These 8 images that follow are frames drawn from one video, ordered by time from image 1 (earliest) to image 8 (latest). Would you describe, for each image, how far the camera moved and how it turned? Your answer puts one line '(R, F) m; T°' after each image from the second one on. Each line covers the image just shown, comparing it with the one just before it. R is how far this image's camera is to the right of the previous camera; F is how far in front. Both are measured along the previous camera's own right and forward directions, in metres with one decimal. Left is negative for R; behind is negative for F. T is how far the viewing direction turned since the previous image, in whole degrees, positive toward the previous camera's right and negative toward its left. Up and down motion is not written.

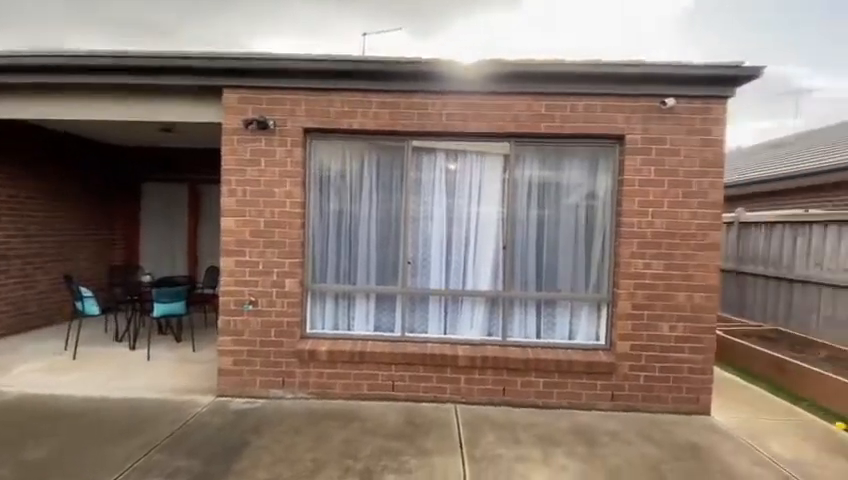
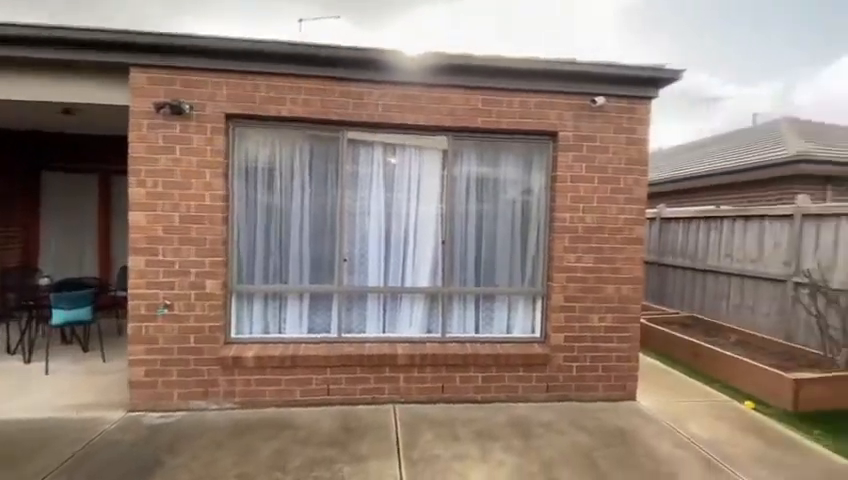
(+0.1, +0.2) m; +8°
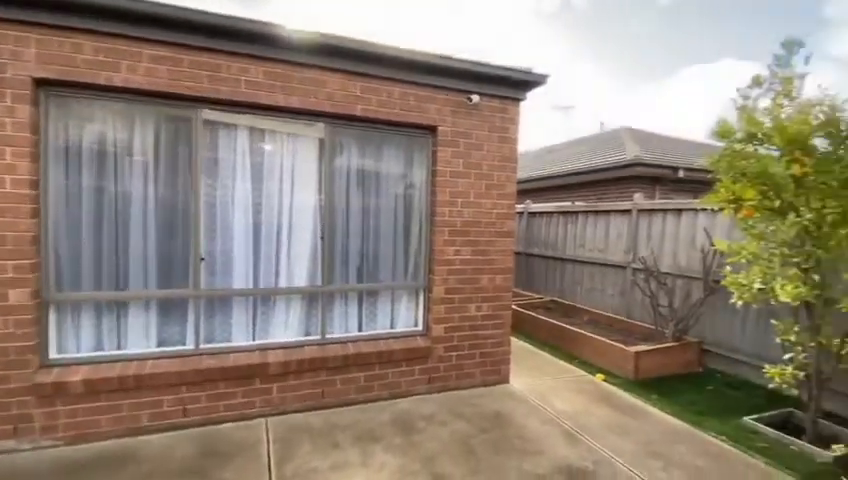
(+0.1, +0.2) m; +15°
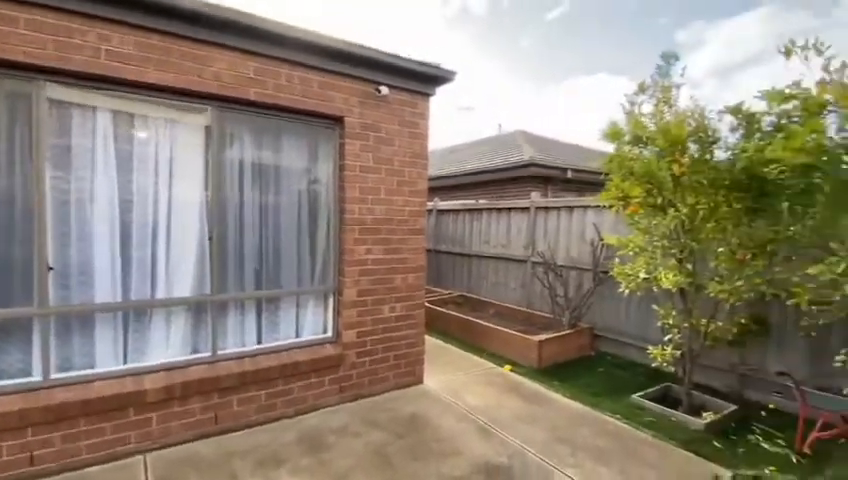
(0.0, +0.2) m; +13°
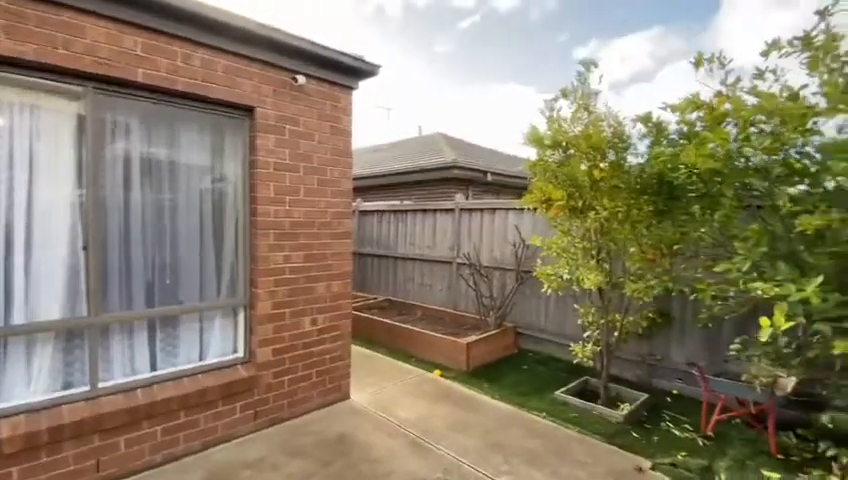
(0.0, +0.2) m; +11°
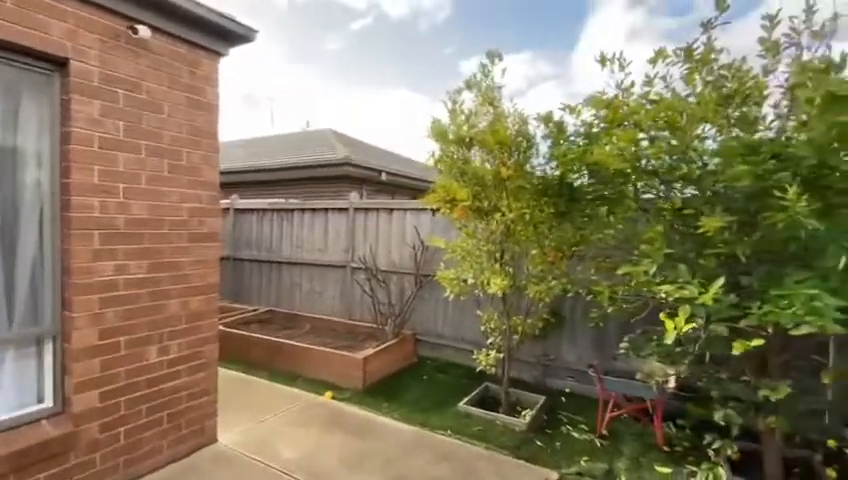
(0.0, +0.5) m; +15°
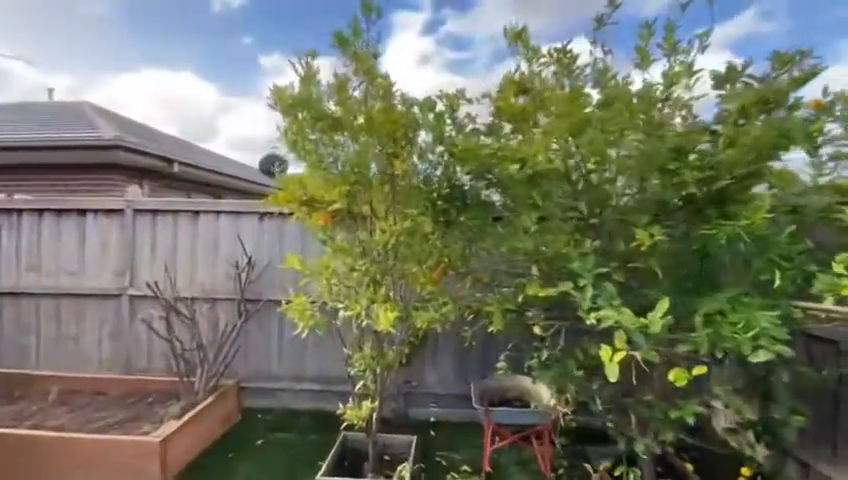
(-0.2, +0.9) m; +26°
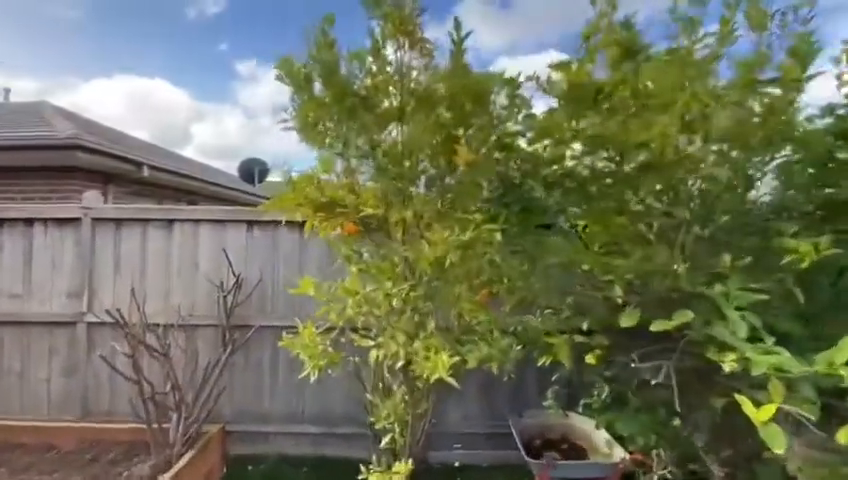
(-0.3, +0.6) m; +3°
